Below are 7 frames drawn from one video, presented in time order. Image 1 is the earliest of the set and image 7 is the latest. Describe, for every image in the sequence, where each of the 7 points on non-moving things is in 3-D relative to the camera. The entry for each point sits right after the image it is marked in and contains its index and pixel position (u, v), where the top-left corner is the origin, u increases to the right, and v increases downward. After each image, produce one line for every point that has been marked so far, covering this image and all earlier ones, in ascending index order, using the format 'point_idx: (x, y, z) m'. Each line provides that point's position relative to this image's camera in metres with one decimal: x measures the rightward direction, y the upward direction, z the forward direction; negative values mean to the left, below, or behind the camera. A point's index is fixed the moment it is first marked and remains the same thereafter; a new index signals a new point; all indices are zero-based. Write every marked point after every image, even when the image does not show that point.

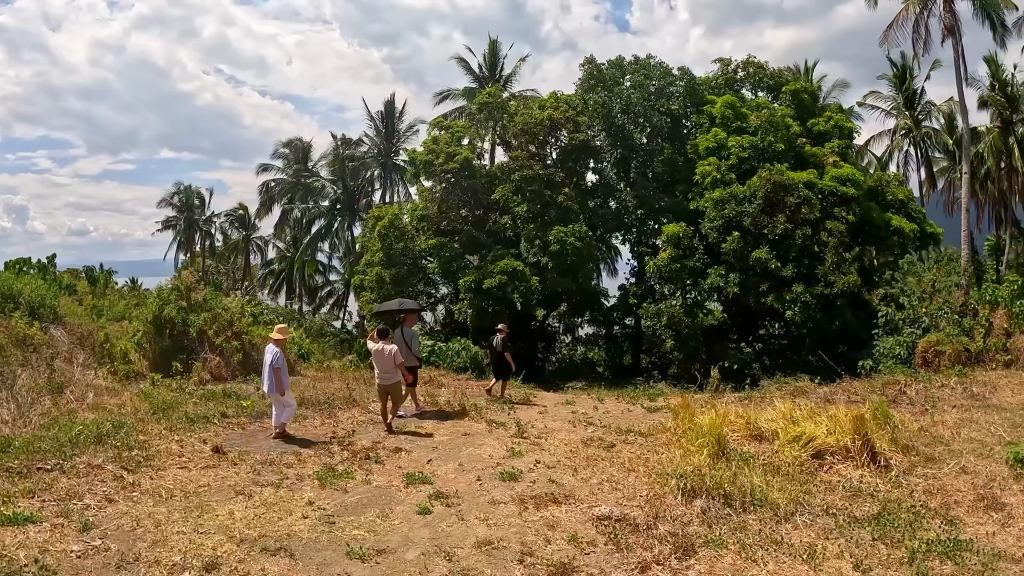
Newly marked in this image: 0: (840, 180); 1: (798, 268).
0: (+8.2, +2.5, +17.0) m
1: (+6.5, +0.4, +15.4) m
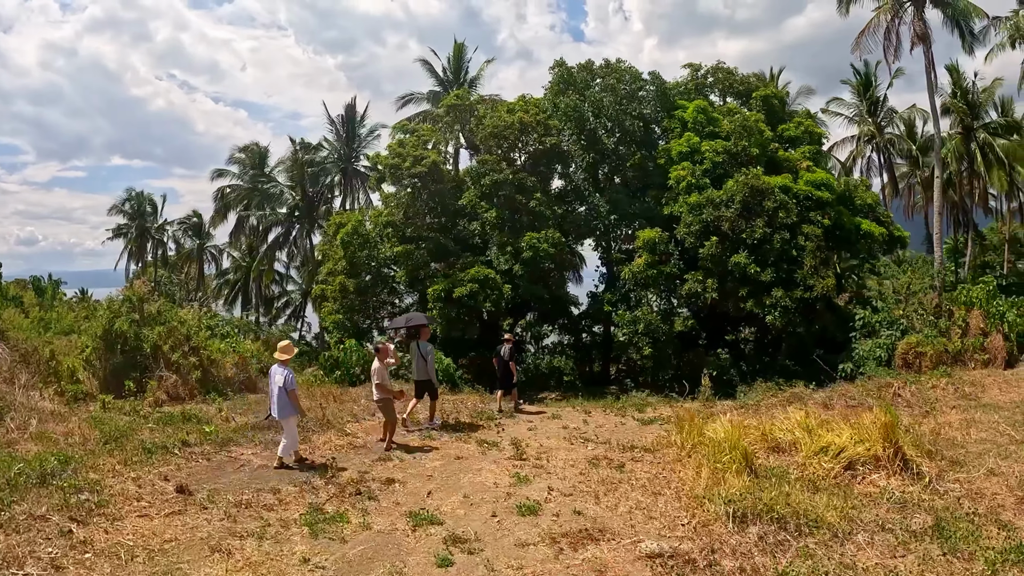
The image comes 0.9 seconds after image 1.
0: (+7.5, +2.4, +17.1) m
1: (+5.9, +0.3, +15.3) m
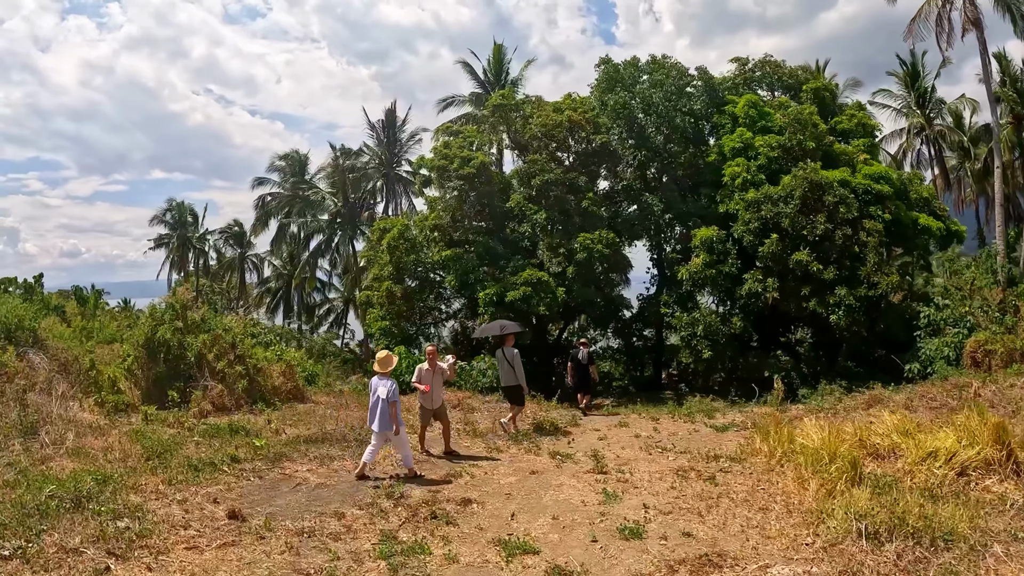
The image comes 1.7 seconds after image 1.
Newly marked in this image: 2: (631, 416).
0: (+8.5, +2.4, +16.1) m
1: (+6.9, +0.4, +14.4) m
2: (+1.7, -1.8, +9.6) m
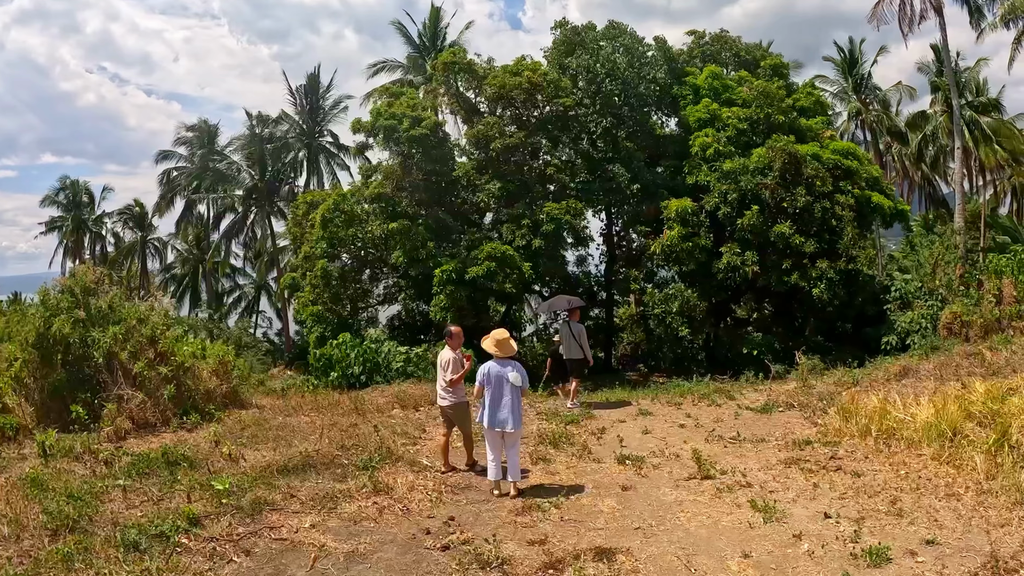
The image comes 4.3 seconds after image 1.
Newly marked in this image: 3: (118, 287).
0: (+7.5, +3.1, +15.6) m
1: (+6.1, +0.9, +13.7) m
2: (+1.6, -1.4, +8.4) m
3: (-5.6, 0.0, +9.8) m
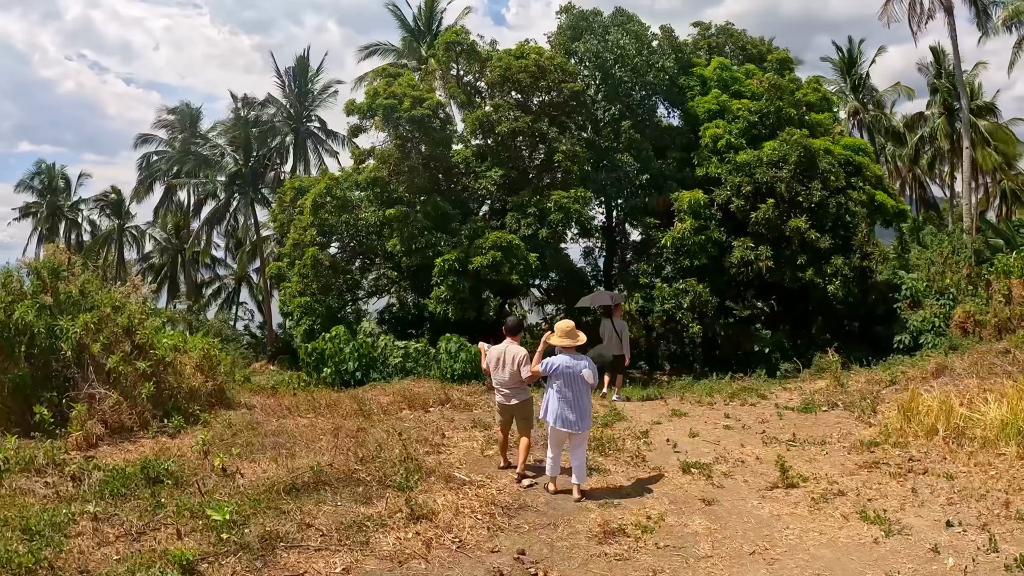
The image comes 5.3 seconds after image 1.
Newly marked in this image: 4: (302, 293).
0: (+7.5, +3.1, +15.1) m
1: (+6.2, +1.0, +13.2) m
2: (+1.8, -1.3, +7.7) m
3: (-5.5, +0.2, +8.9) m
4: (-4.4, -0.1, +14.6) m
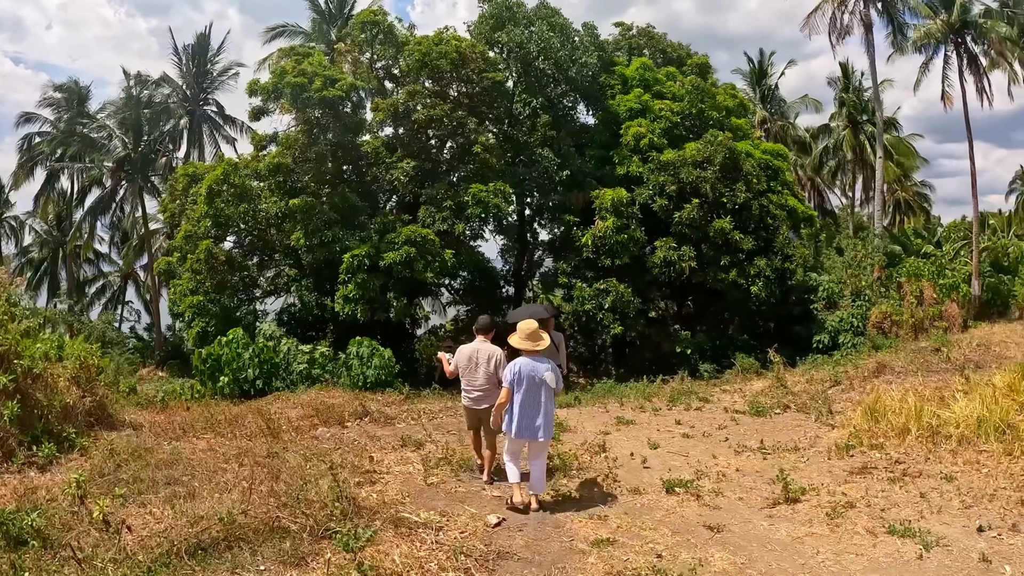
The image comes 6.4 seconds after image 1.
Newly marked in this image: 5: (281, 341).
0: (+5.8, +3.1, +15.4) m
1: (+4.7, +0.9, +13.4) m
2: (+1.1, -1.4, +7.3) m
3: (-6.3, +0.2, +7.6) m
4: (-6.0, -0.1, +13.3) m
5: (-3.7, -0.9, +11.4) m
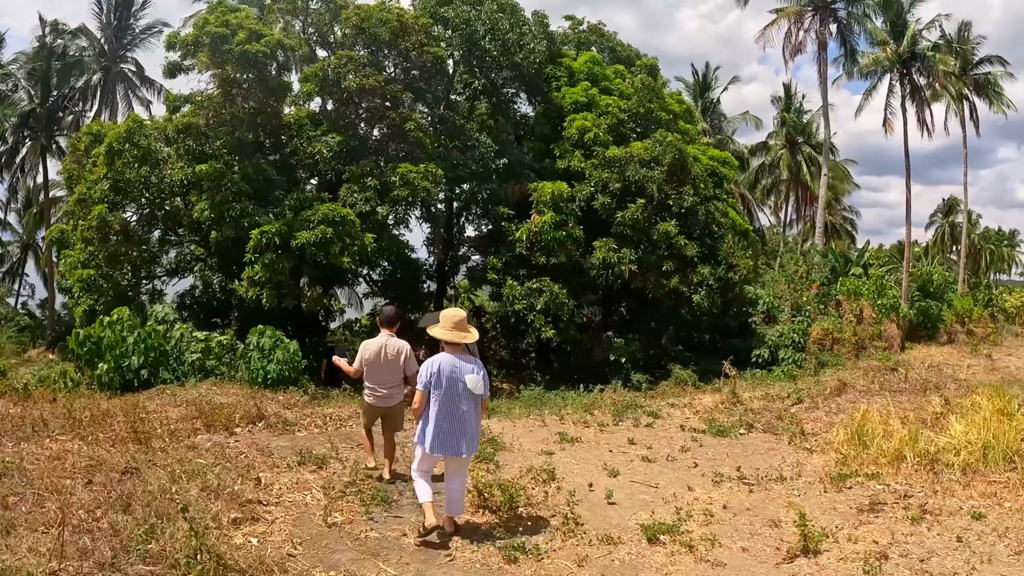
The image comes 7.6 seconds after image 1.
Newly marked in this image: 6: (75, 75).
0: (+4.5, +2.9, +14.9) m
1: (+3.5, +0.8, +12.8) m
2: (+0.4, -1.3, +6.4) m
3: (-6.8, +0.7, +5.8) m
4: (-7.2, +0.4, +11.6) m
5: (-4.7, -0.5, +10.0) m
6: (-12.4, +5.8, +18.9) m
